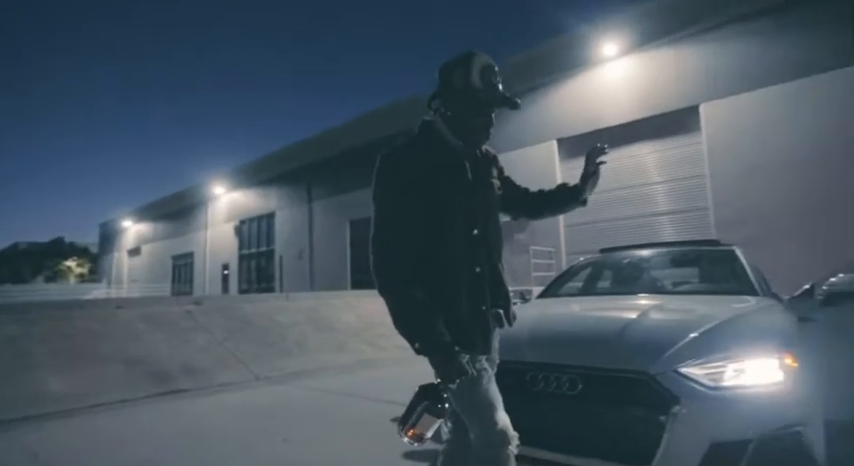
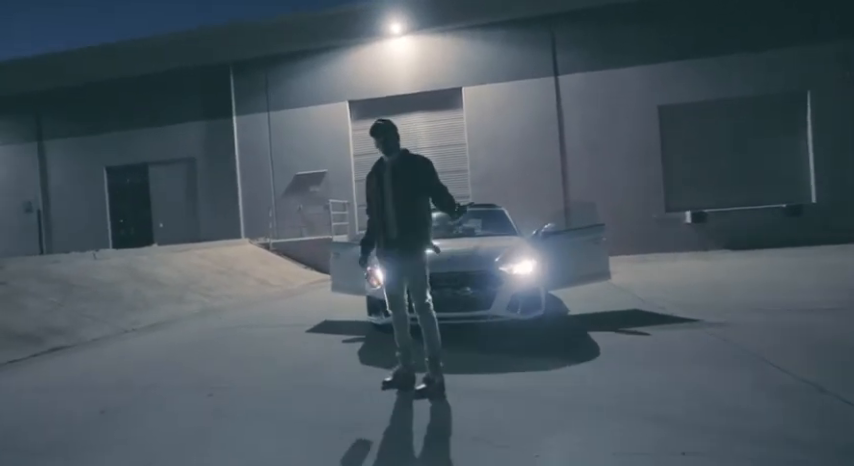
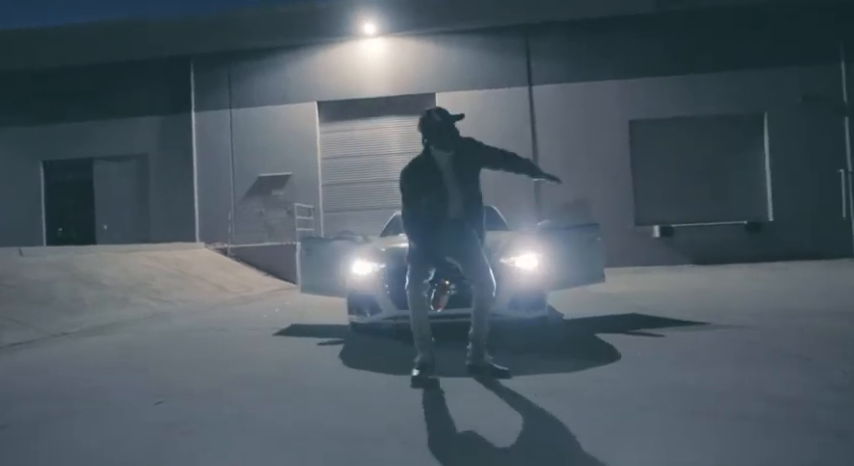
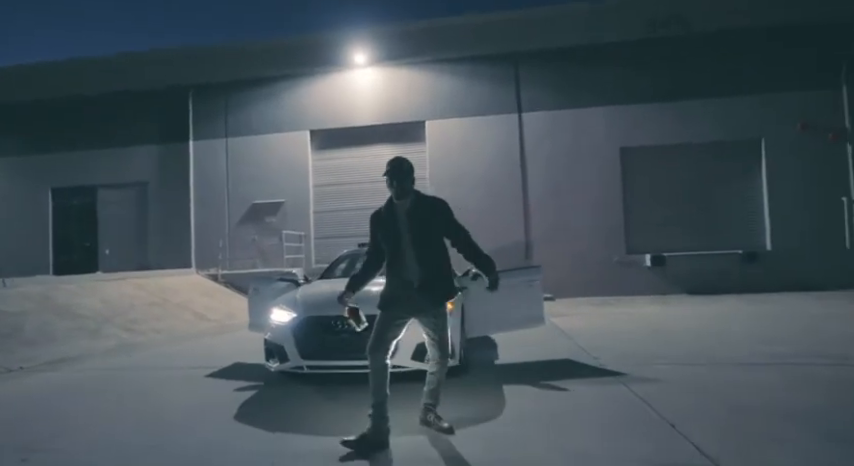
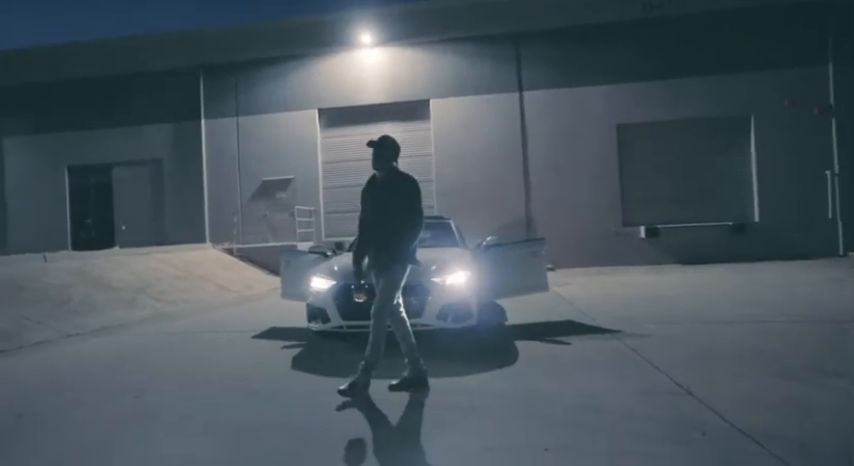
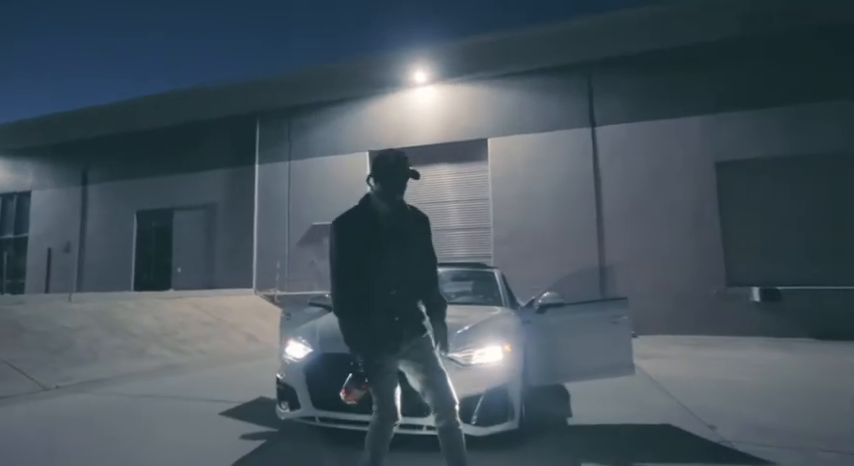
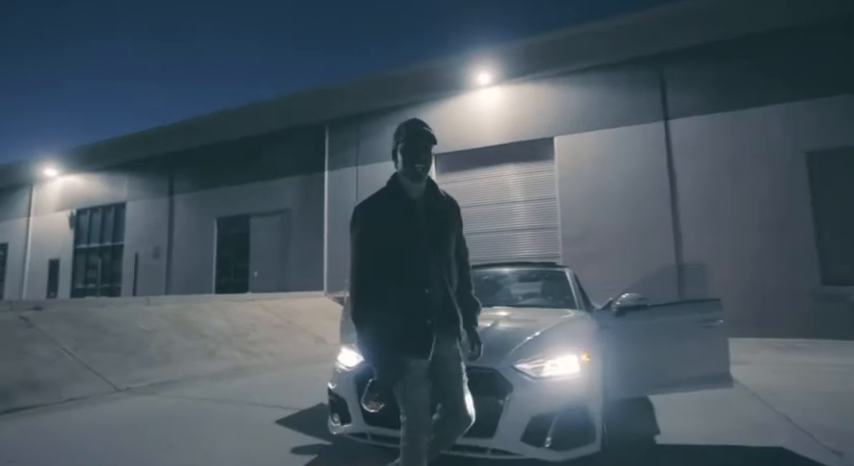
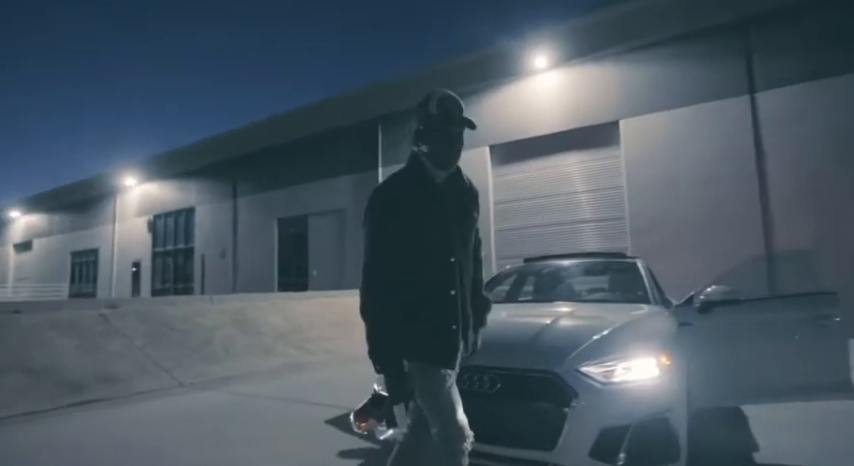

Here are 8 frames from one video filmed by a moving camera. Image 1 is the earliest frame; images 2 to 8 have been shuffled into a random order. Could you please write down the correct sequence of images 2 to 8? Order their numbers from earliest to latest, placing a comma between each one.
8, 7, 6, 4, 5, 2, 3
